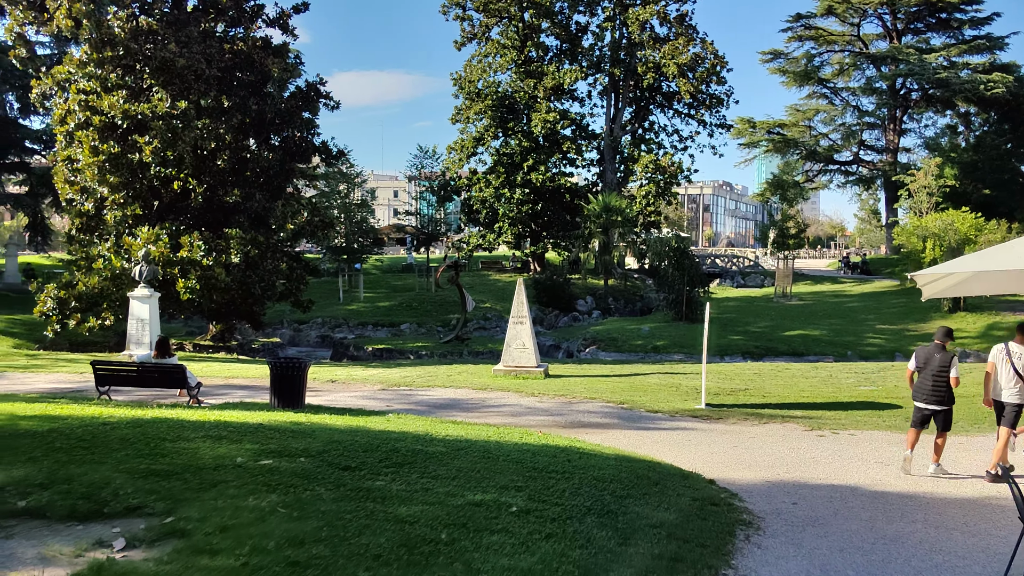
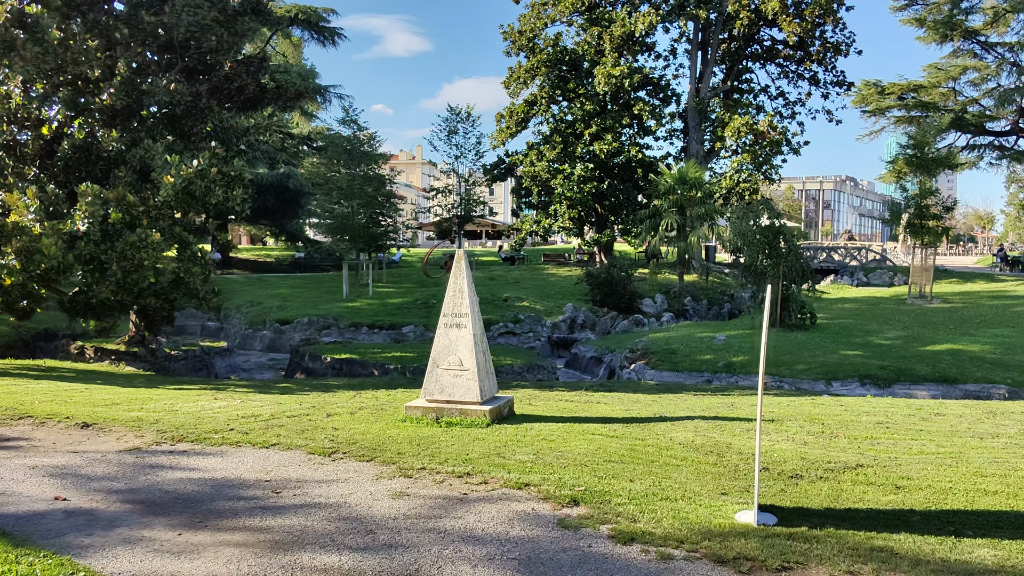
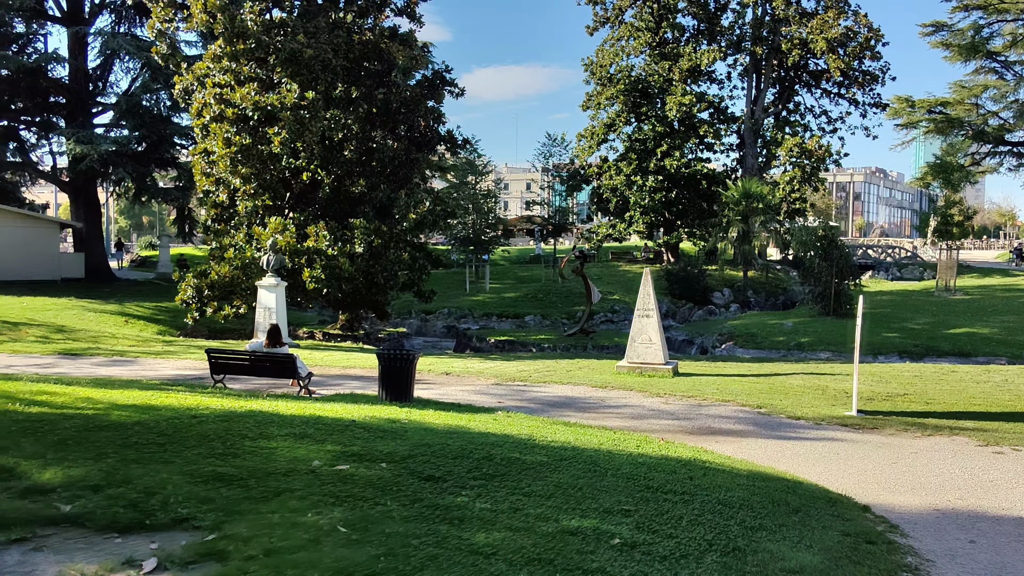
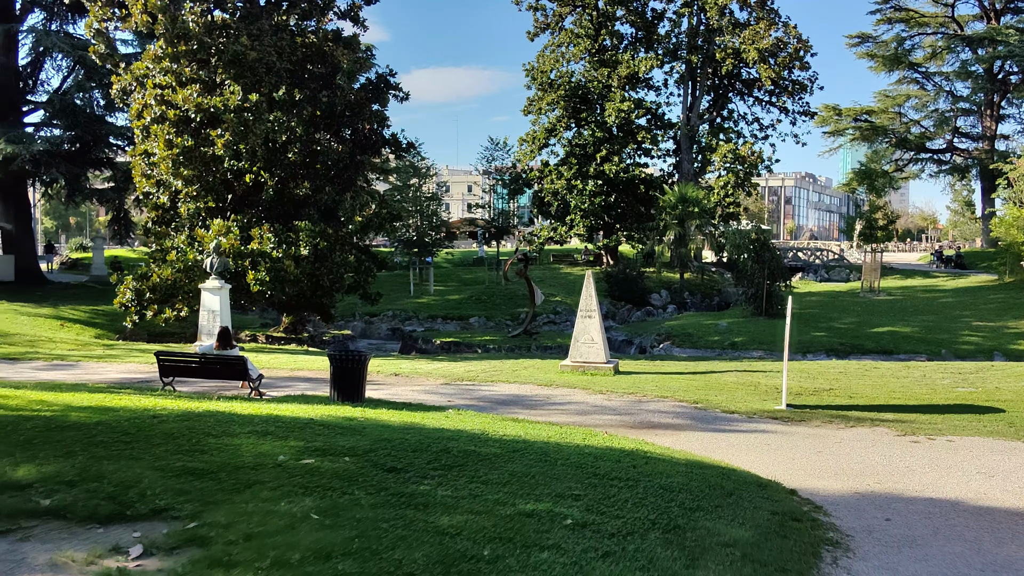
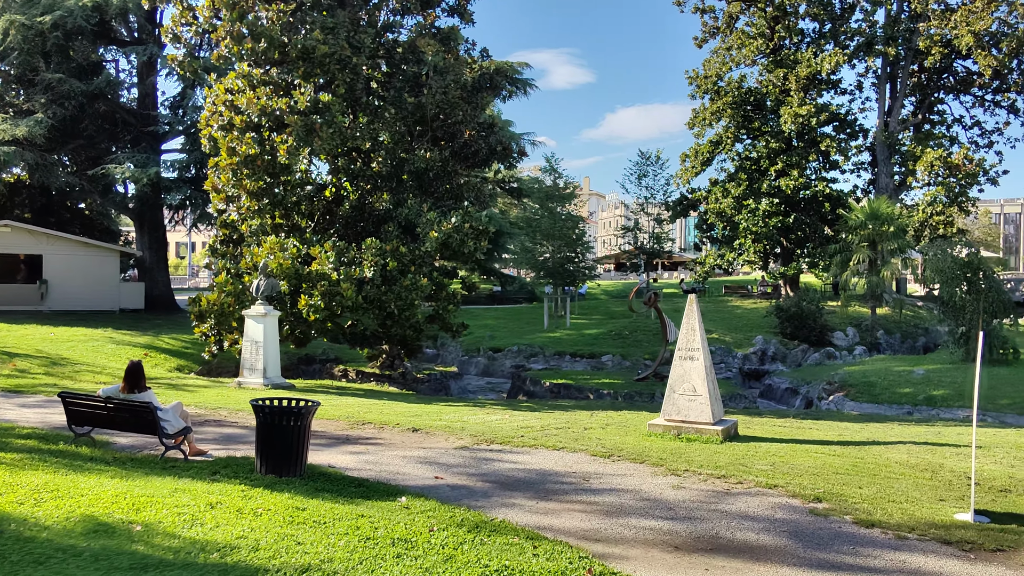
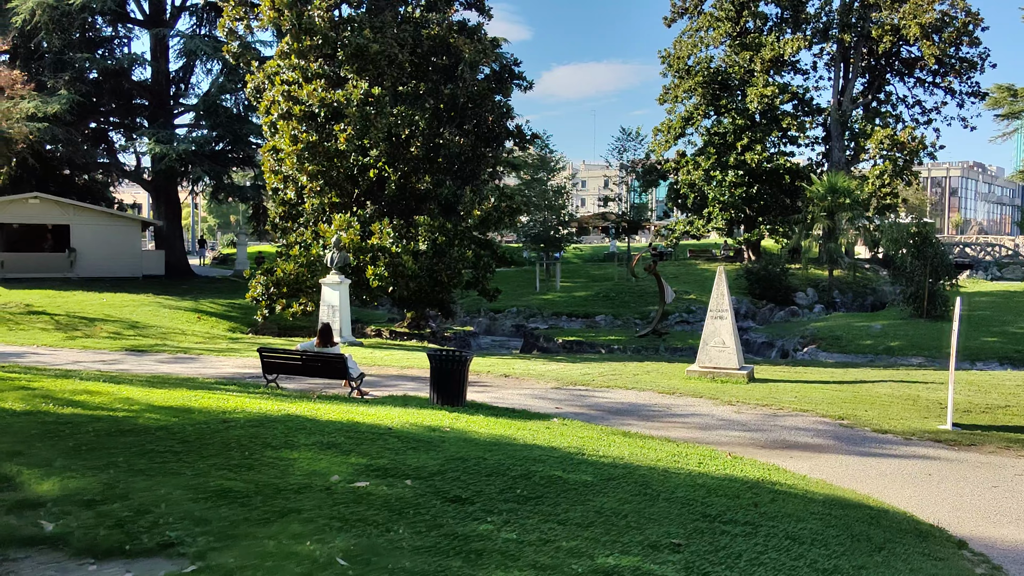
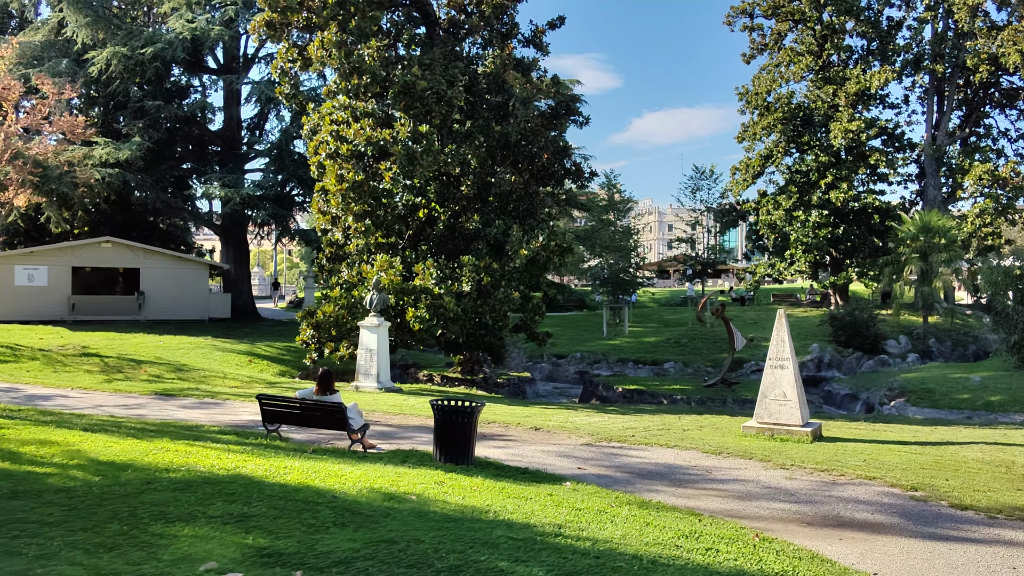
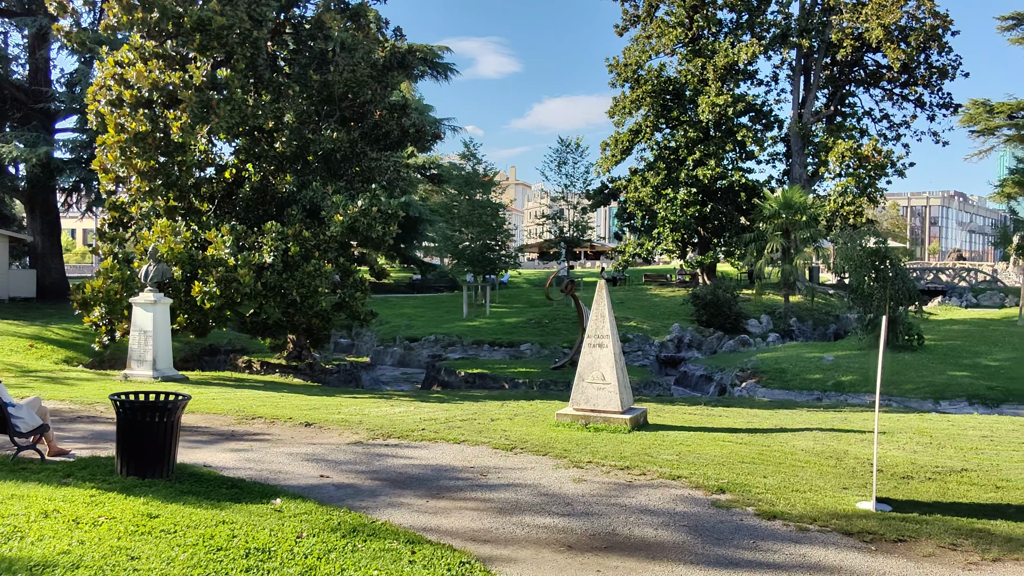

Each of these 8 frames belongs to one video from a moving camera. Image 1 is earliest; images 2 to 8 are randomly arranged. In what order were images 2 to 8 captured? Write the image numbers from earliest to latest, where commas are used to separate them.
4, 3, 6, 7, 5, 8, 2
